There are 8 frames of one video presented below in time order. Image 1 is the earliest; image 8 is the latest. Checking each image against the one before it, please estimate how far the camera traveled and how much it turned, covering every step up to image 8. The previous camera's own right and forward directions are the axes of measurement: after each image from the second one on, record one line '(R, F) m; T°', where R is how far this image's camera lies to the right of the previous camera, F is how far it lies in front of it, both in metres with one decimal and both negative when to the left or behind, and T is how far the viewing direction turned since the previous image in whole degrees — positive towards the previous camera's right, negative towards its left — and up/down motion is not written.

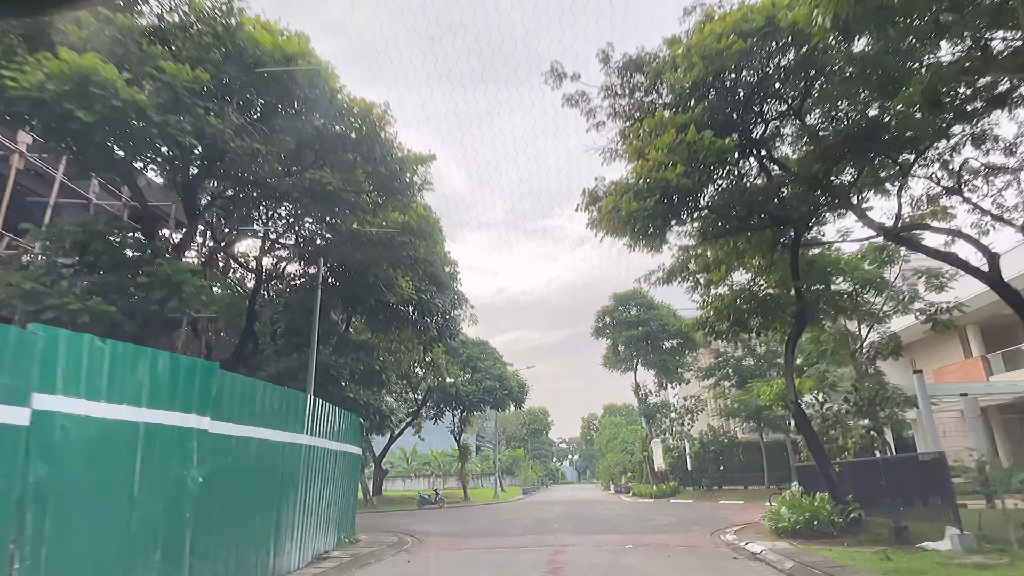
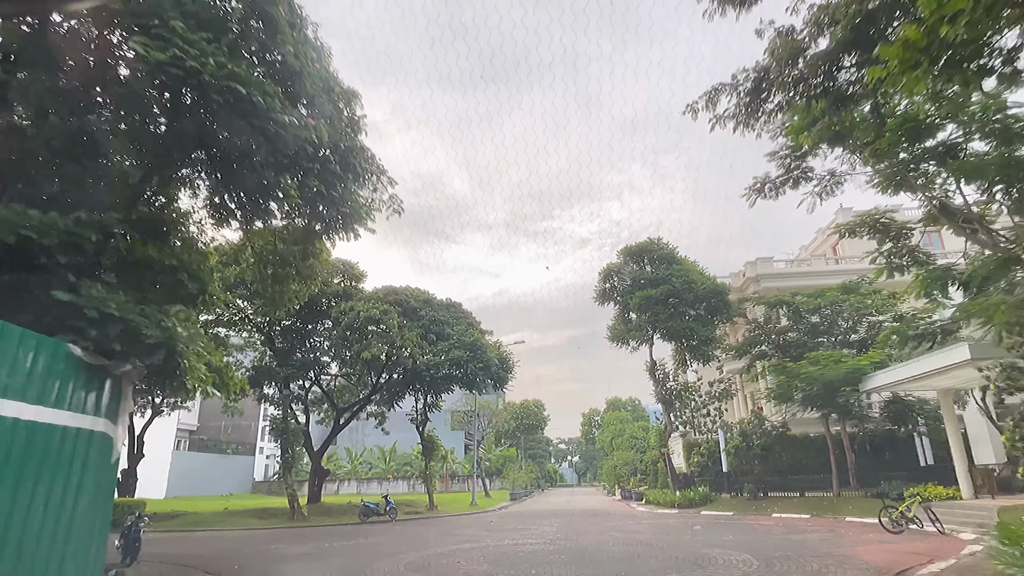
(+1.0, +7.5) m; 0°
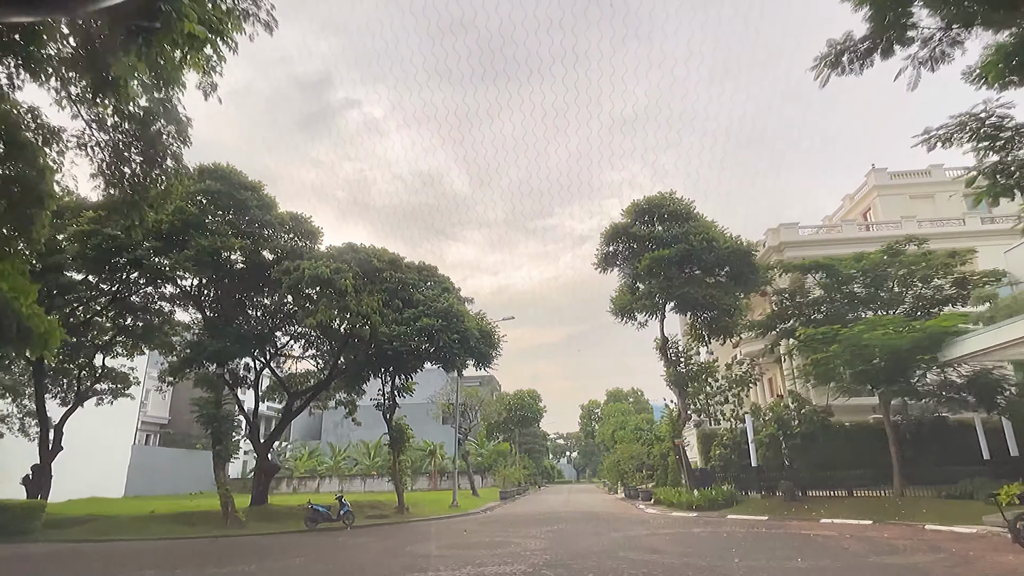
(+0.5, +4.0) m; 0°
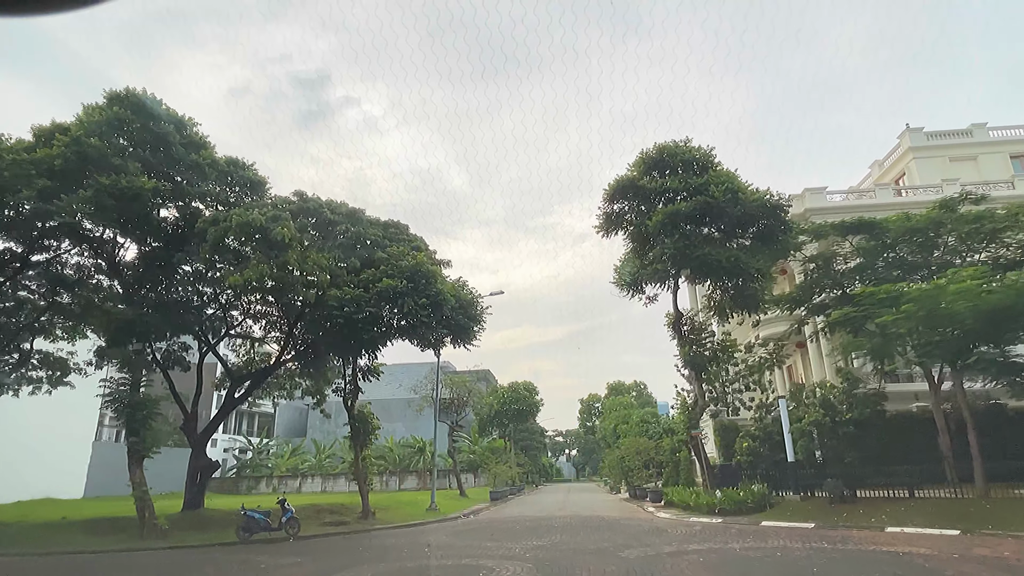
(+0.4, +3.4) m; 0°
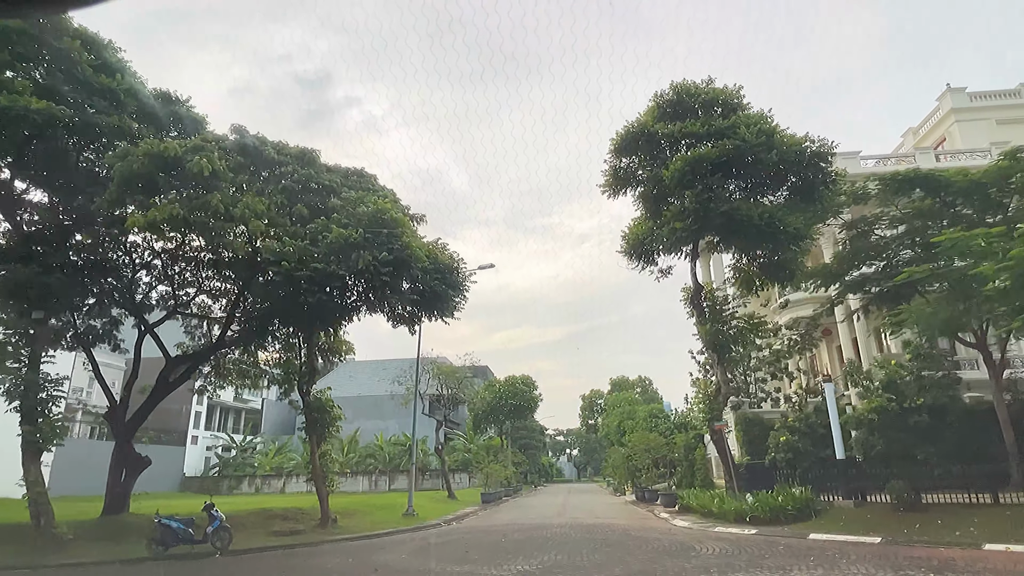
(+0.4, +2.9) m; 0°
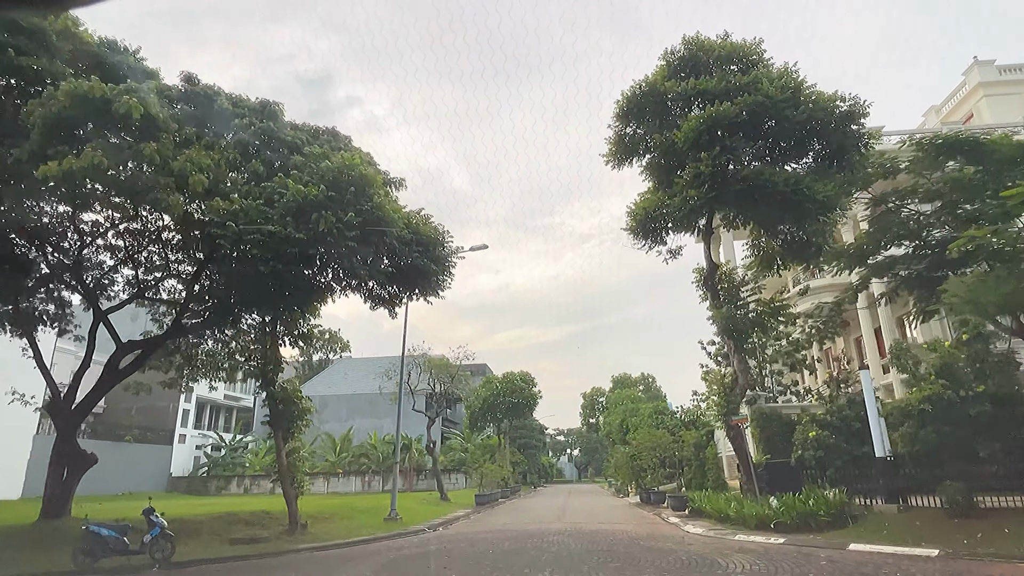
(+0.2, +1.6) m; 0°
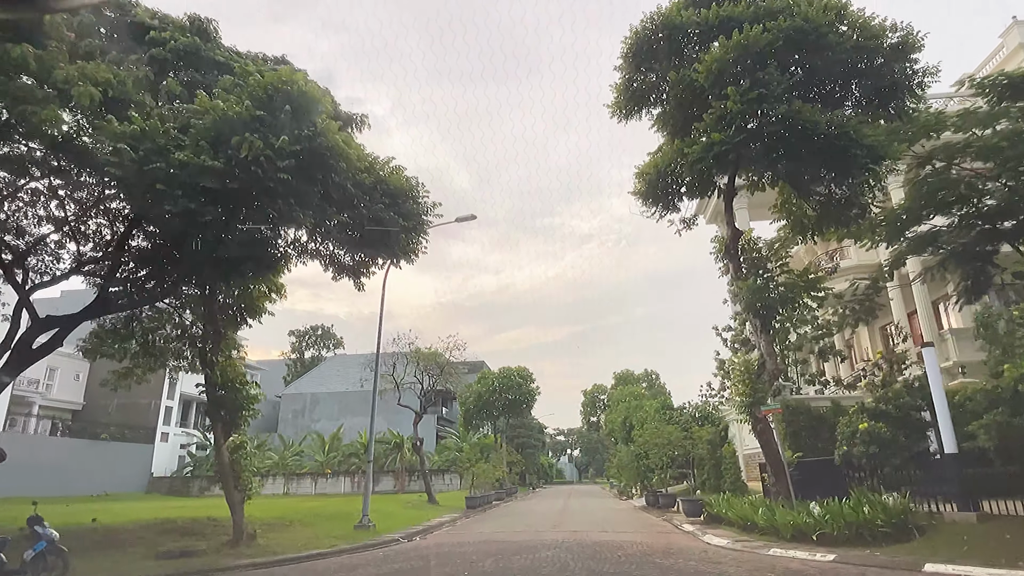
(+0.3, +2.1) m; 0°
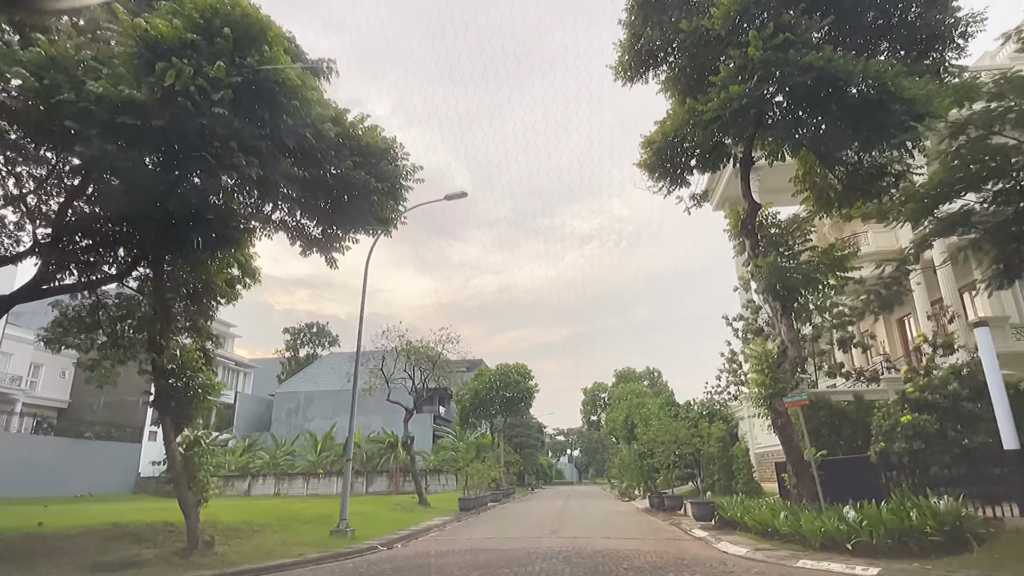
(+0.2, +1.3) m; 0°
